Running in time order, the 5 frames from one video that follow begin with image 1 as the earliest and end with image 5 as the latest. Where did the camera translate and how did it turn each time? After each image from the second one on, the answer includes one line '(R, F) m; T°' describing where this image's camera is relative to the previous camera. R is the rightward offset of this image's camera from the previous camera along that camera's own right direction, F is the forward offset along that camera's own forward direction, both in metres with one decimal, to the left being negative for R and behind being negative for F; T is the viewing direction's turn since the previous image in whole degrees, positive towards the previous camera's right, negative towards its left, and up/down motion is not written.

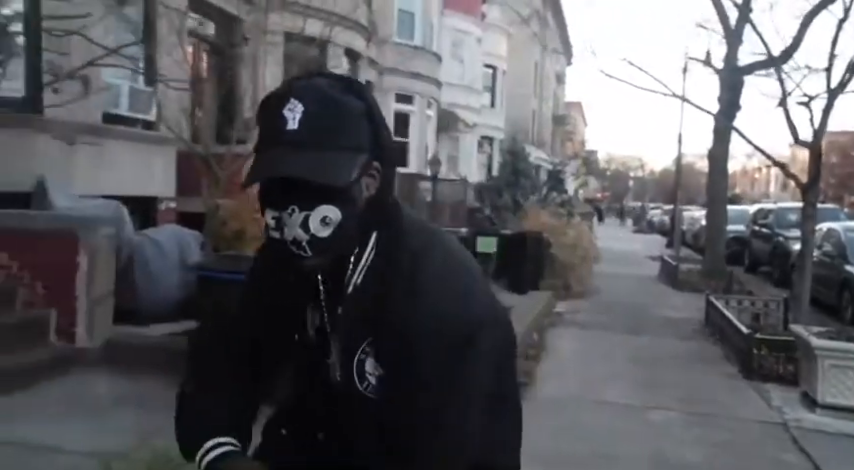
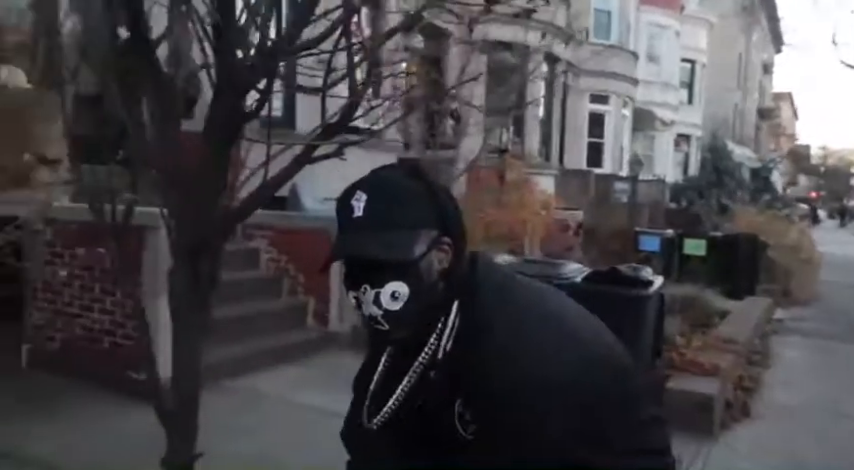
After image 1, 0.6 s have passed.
(-0.3, -0.3) m; -14°
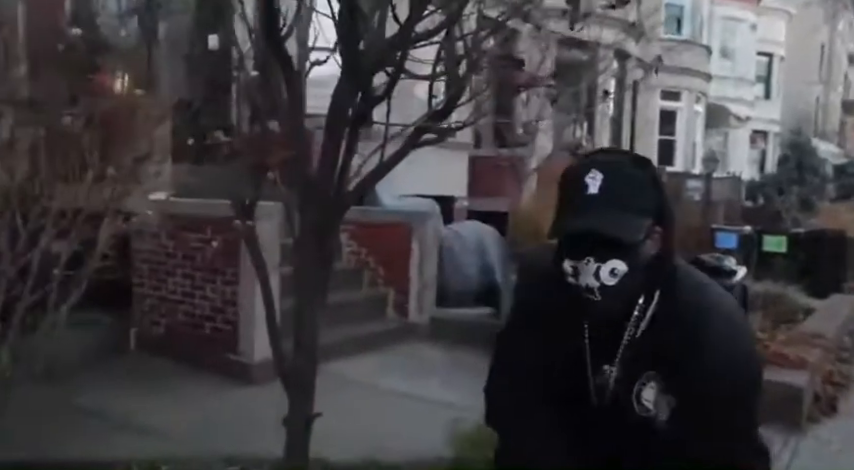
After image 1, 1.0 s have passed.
(-0.1, -0.1) m; -5°
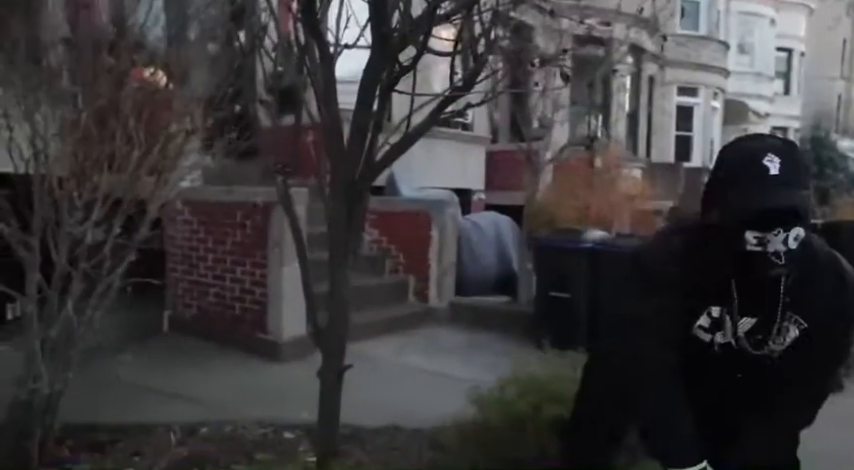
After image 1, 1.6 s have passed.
(0.0, -0.2) m; -1°
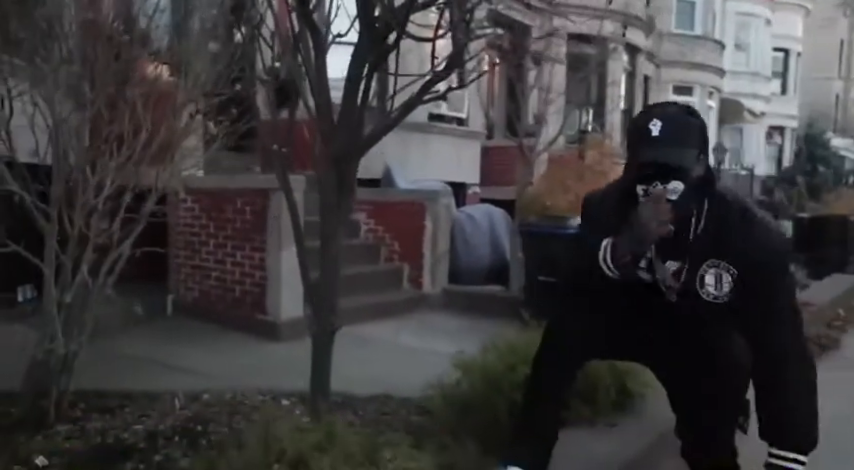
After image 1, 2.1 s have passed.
(+0.1, -0.3) m; 0°
